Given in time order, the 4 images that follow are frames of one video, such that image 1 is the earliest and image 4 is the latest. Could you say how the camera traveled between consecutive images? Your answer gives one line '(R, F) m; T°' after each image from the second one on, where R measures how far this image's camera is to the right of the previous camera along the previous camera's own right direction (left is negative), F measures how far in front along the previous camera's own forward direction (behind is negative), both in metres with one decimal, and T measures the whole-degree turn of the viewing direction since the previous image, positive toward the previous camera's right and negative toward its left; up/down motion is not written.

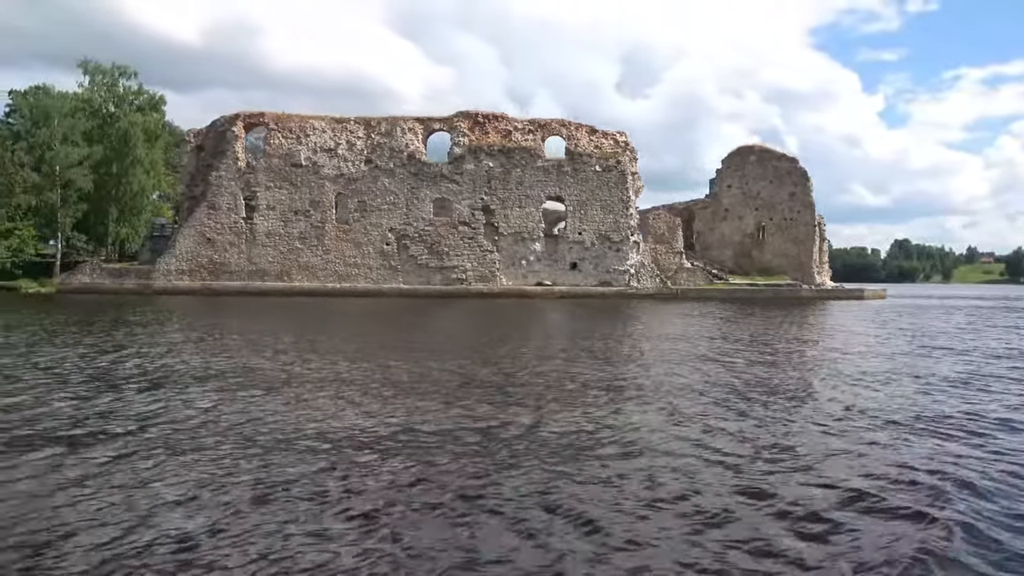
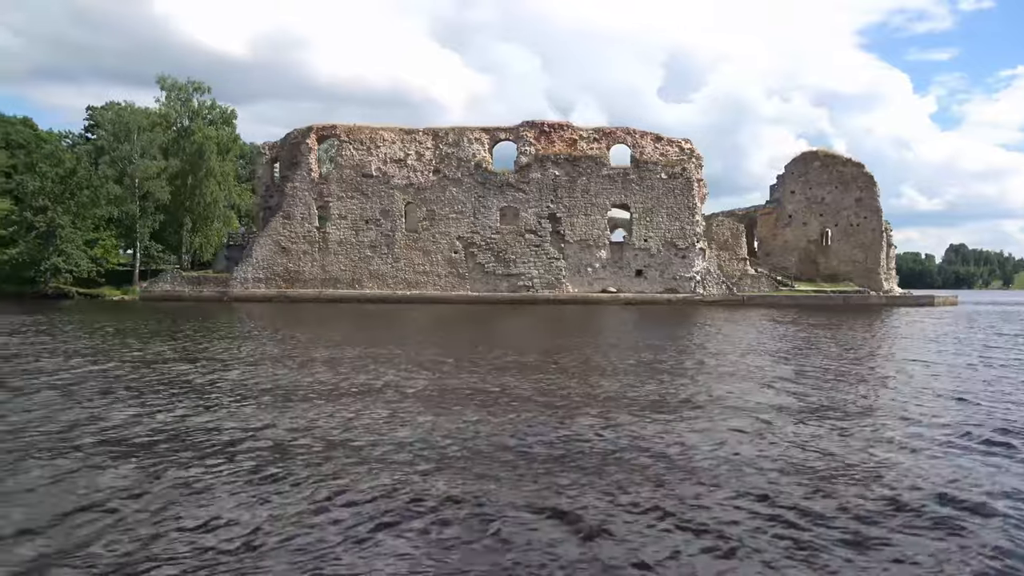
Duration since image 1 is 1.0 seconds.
(-1.0, -0.4) m; -3°
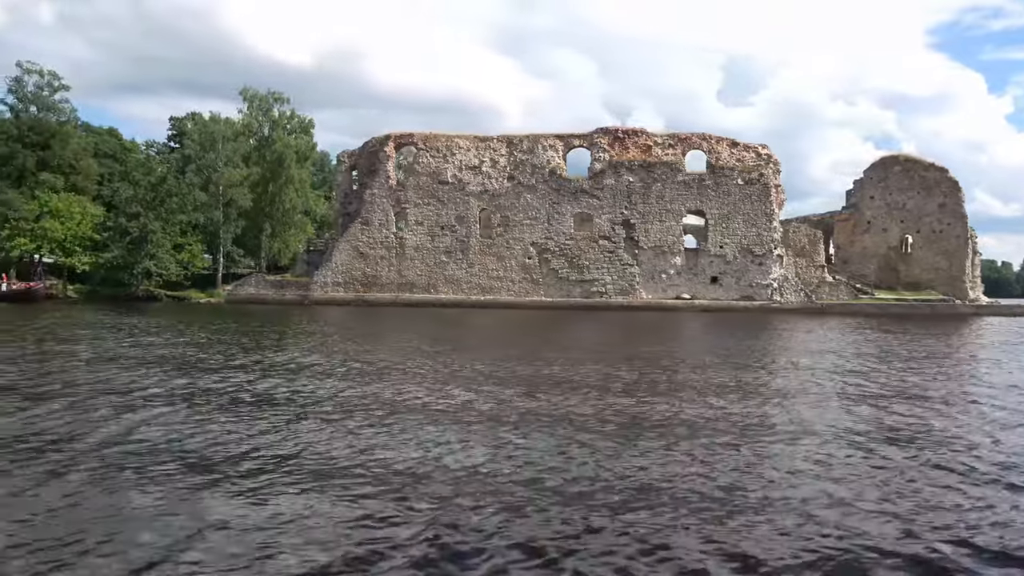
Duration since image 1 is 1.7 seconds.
(-0.8, -0.2) m; -4°
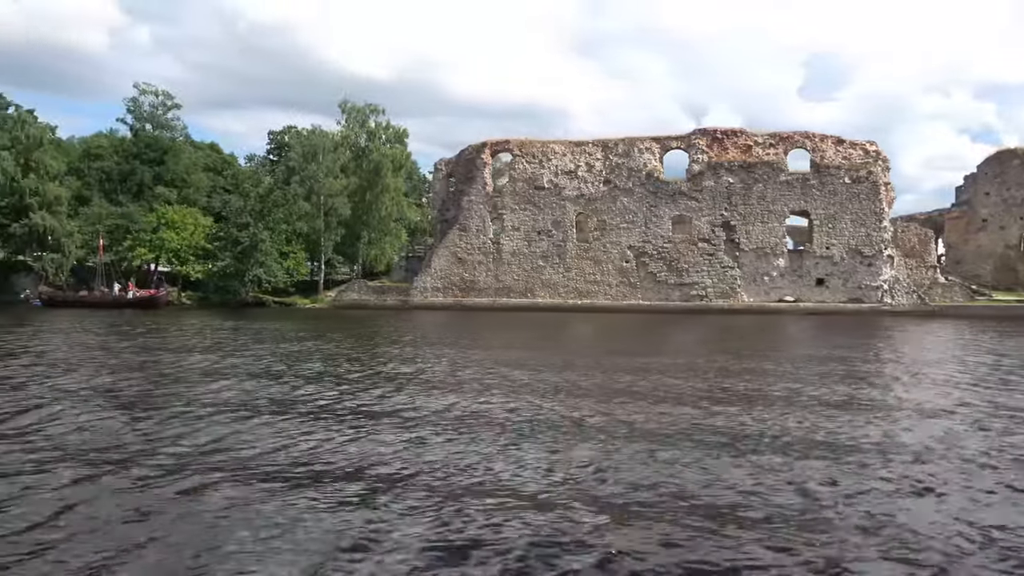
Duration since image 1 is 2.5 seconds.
(-1.0, -0.2) m; -6°
